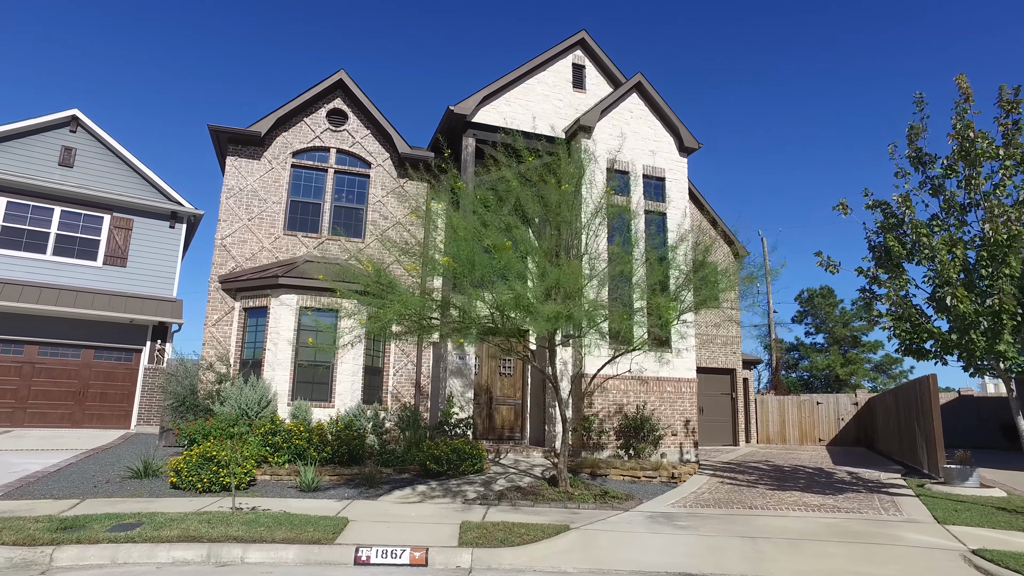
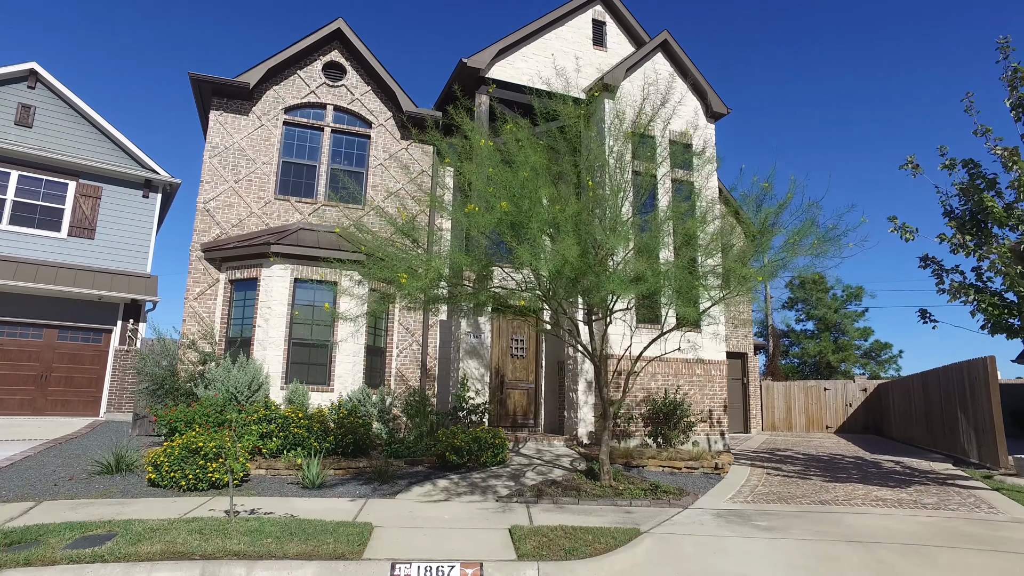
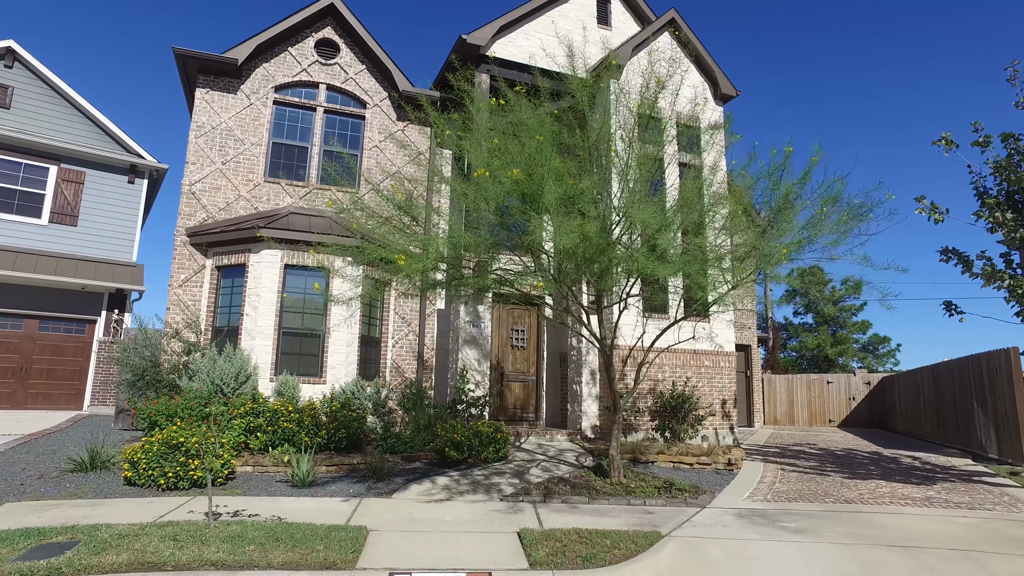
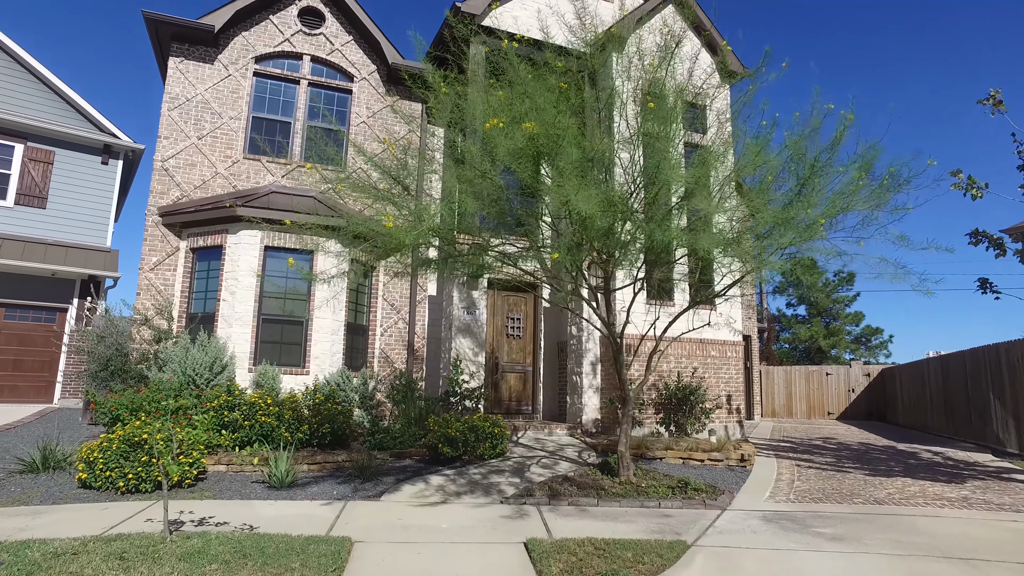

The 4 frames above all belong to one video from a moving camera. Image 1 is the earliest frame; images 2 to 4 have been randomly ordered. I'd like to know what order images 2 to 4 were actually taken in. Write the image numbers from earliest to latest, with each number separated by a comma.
2, 3, 4
